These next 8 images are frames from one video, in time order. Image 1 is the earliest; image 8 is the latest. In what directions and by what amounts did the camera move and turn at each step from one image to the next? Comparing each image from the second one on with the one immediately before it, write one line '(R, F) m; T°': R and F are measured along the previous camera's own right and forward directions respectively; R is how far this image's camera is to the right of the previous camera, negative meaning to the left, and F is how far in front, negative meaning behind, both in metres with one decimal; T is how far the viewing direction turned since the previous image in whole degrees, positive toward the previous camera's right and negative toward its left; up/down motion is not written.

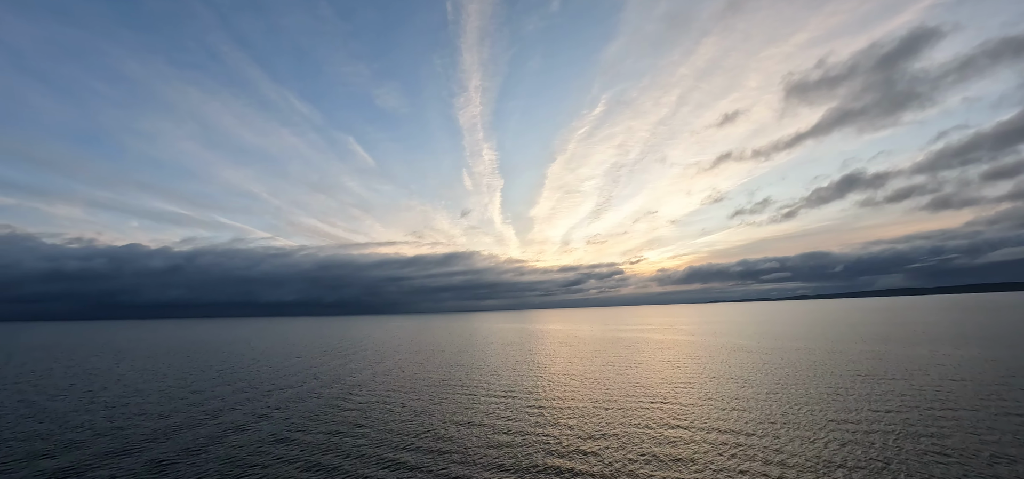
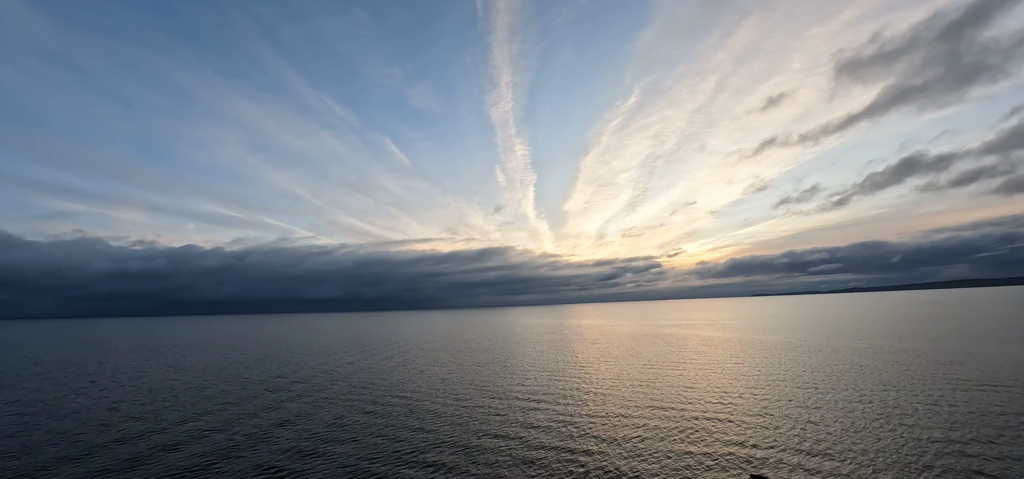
(+1.1, -0.3) m; -5°
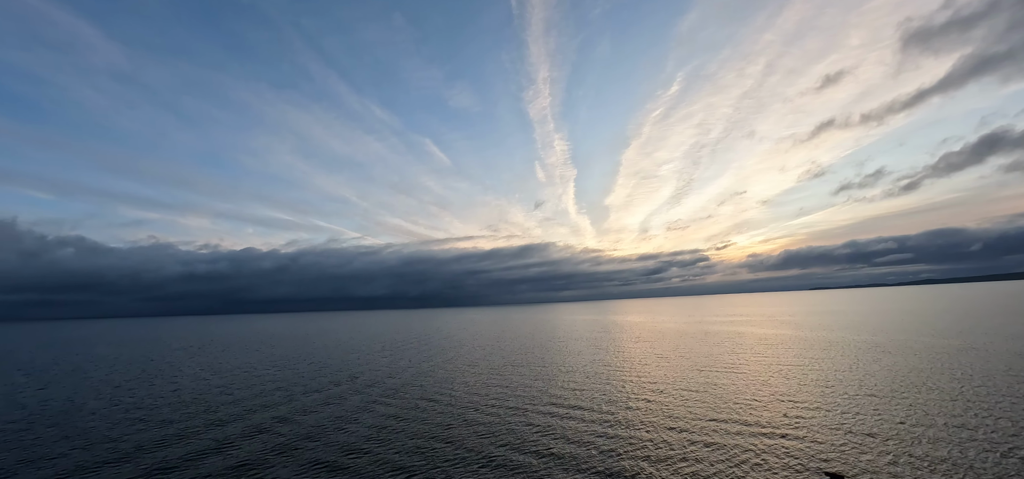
(+1.4, -0.3) m; -6°
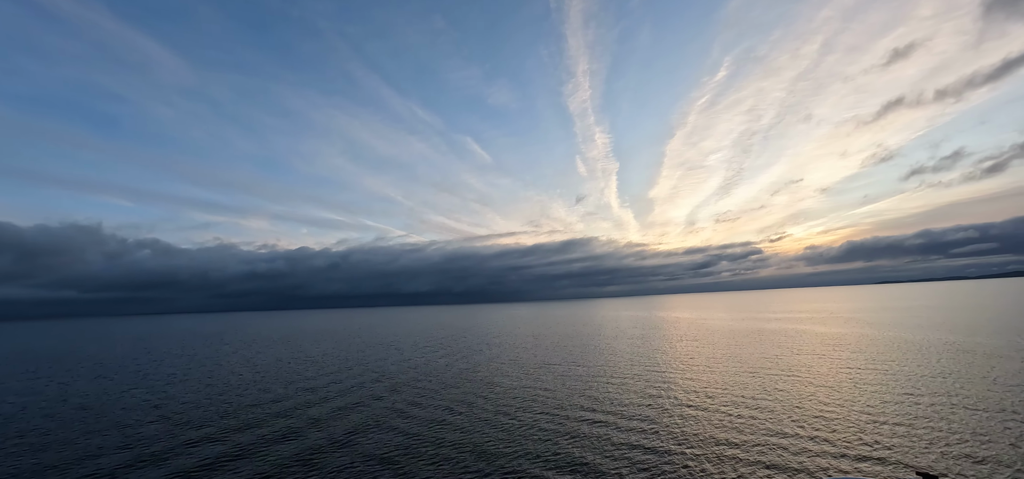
(+2.1, +0.5) m; -5°
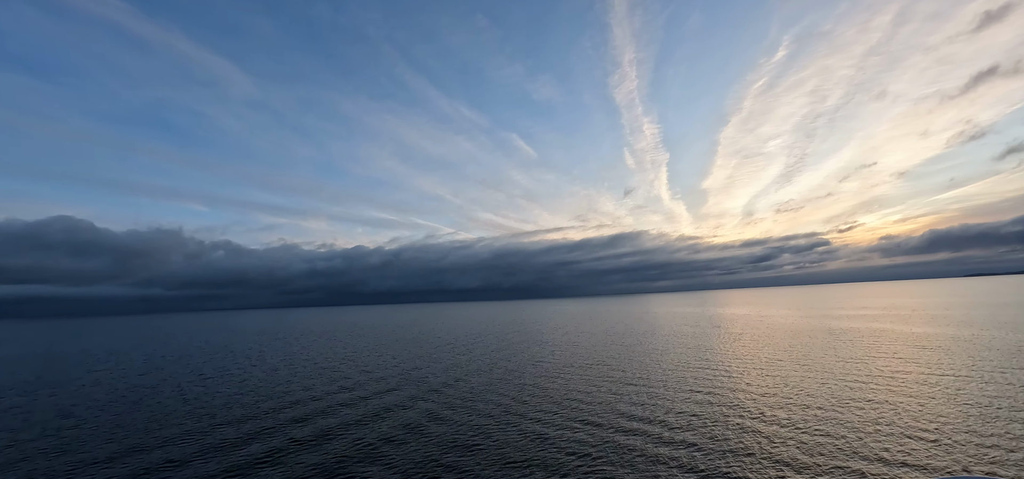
(+2.4, +0.6) m; -6°
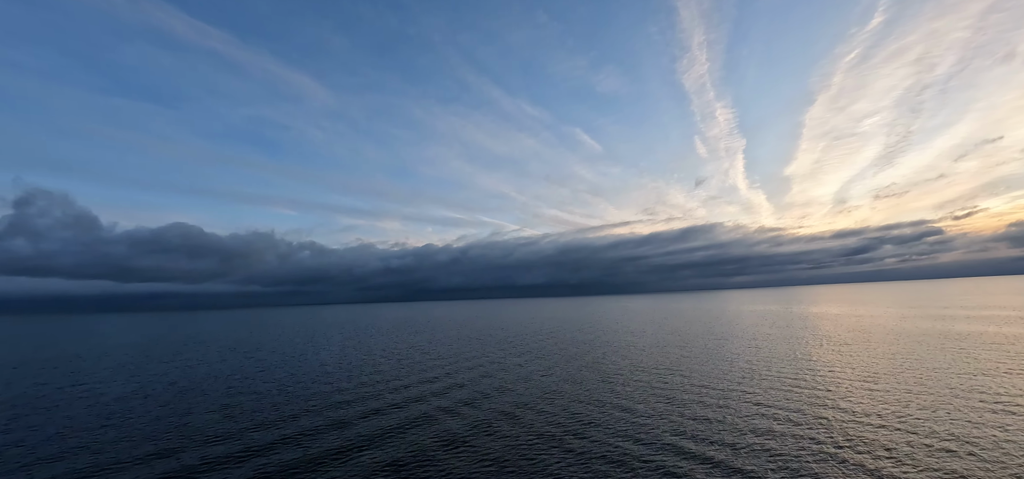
(+3.4, +0.7) m; -8°
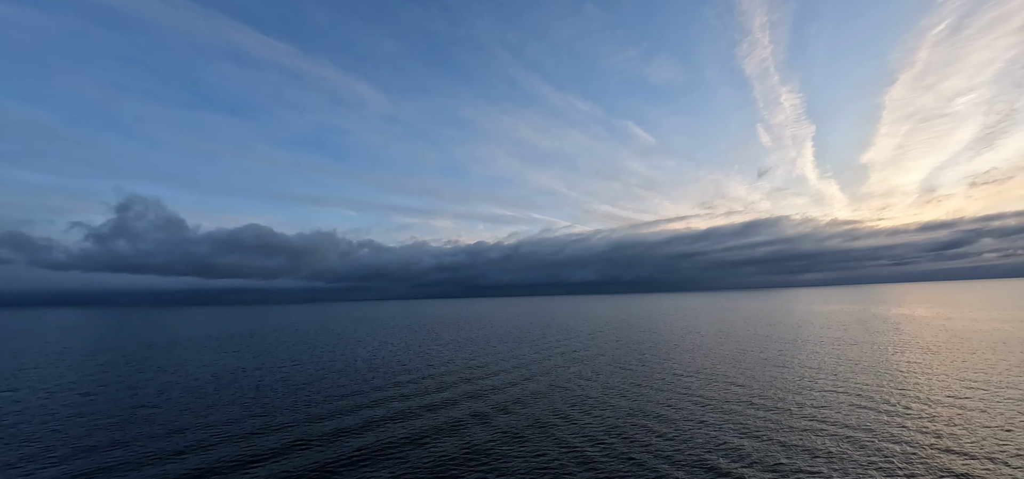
(+2.5, -1.2) m; -7°
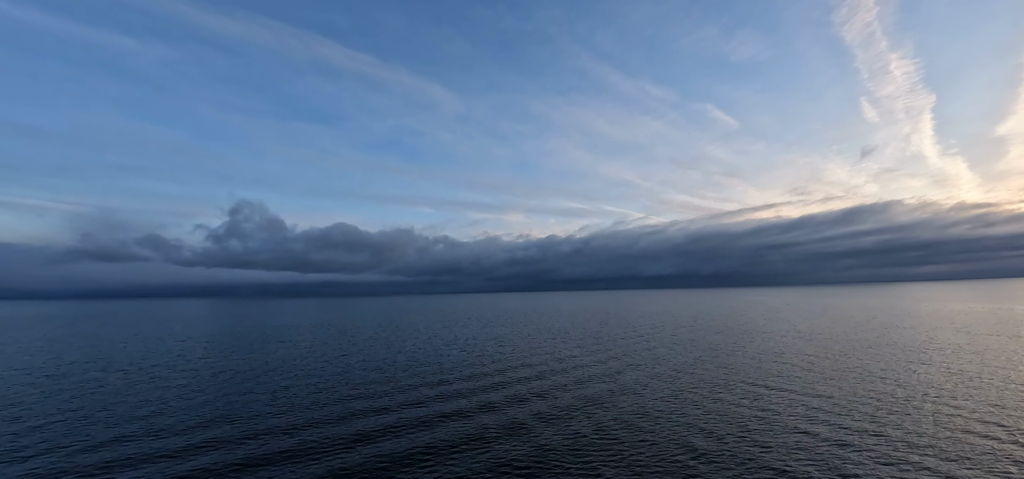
(+3.2, -1.8) m; -9°
